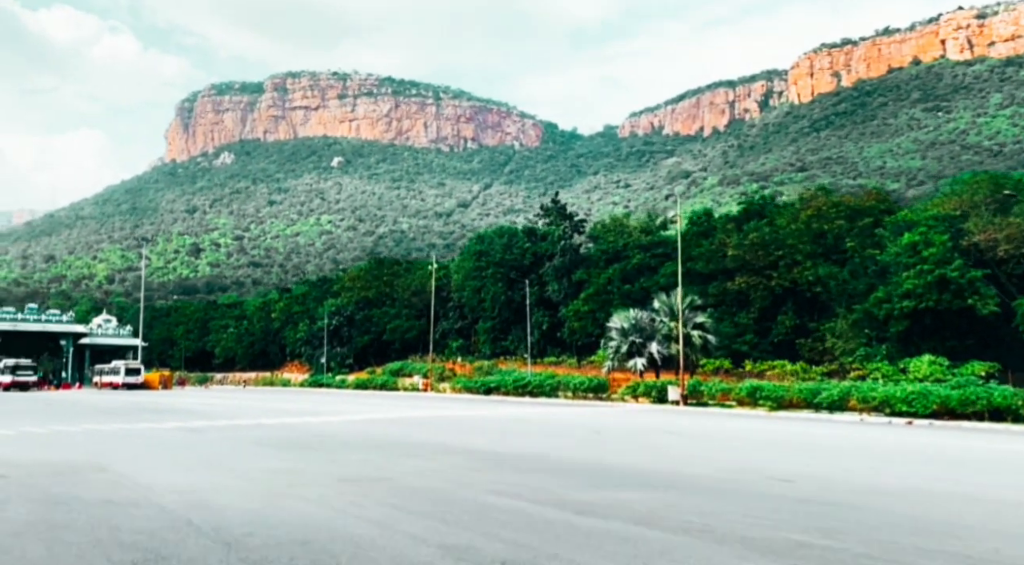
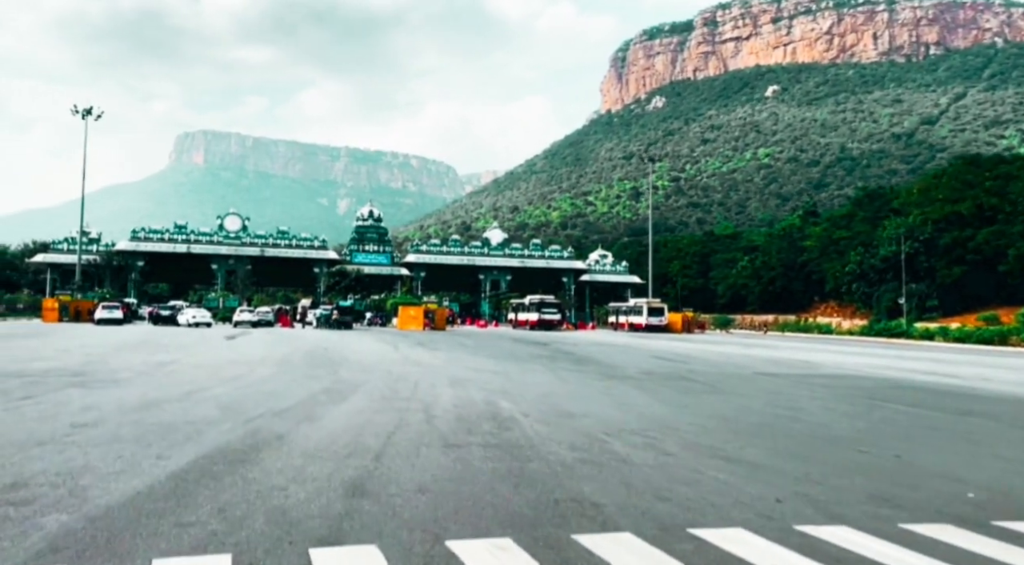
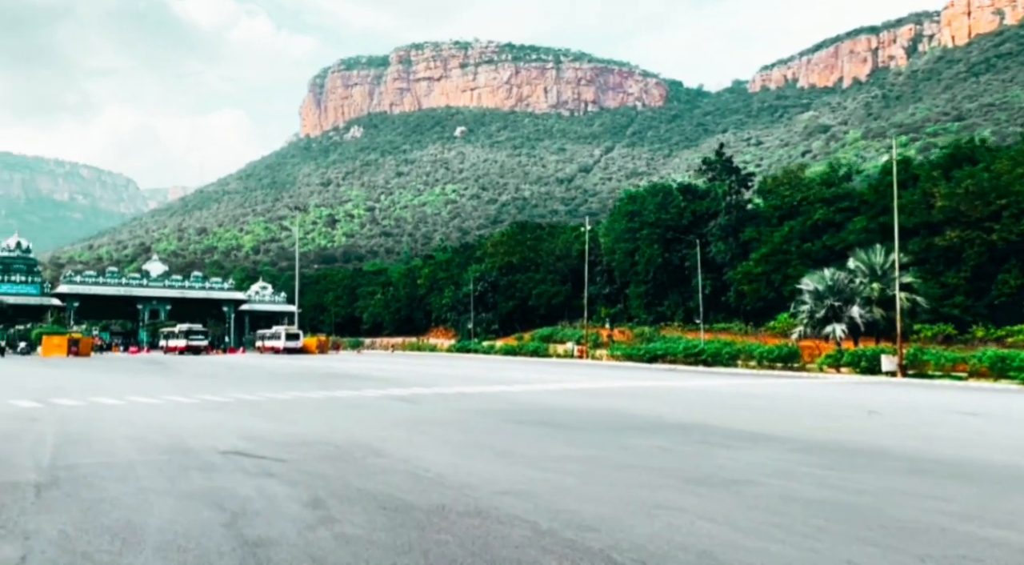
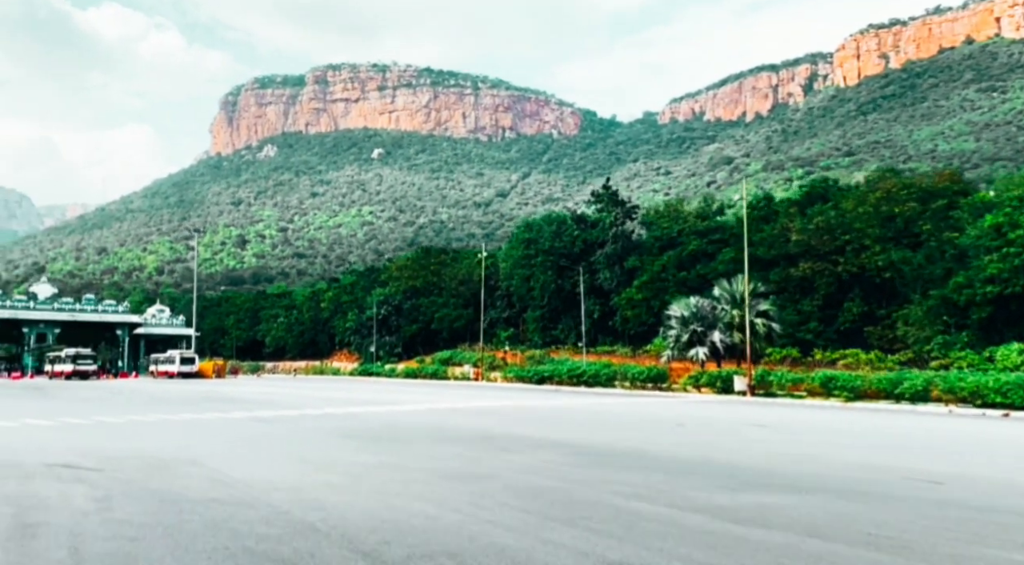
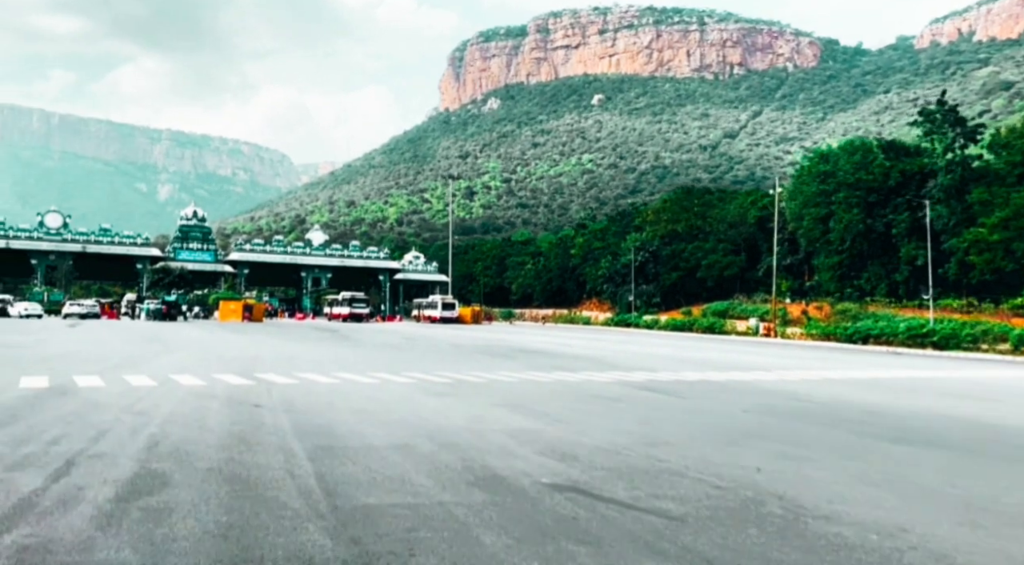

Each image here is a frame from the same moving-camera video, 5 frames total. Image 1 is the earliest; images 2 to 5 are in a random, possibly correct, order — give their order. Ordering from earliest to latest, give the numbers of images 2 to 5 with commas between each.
4, 3, 5, 2
